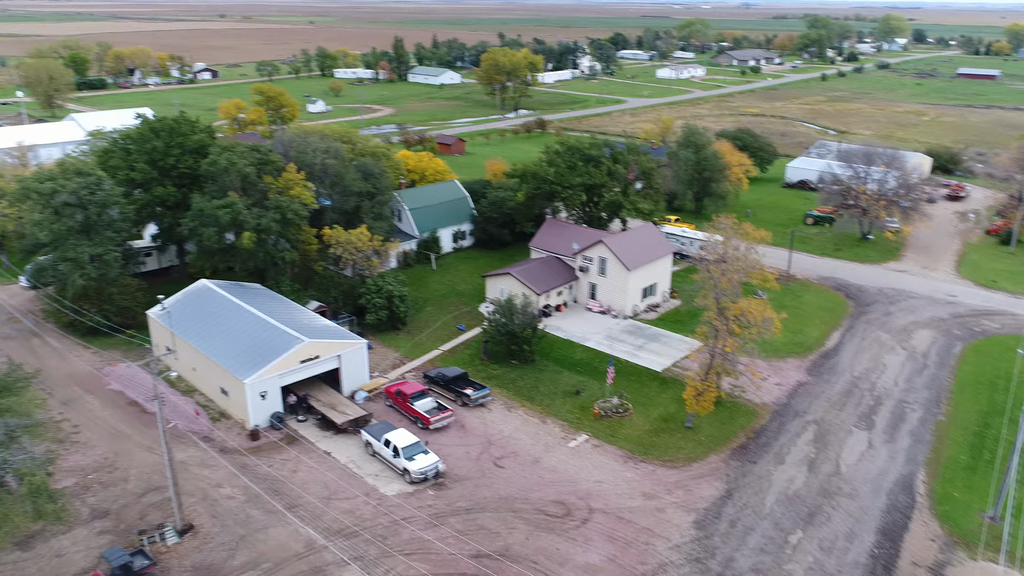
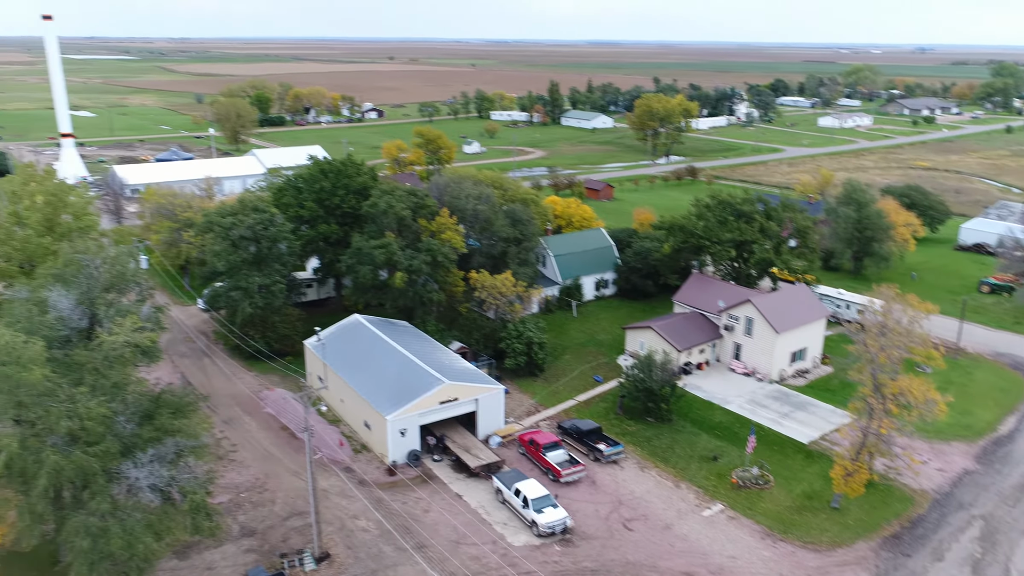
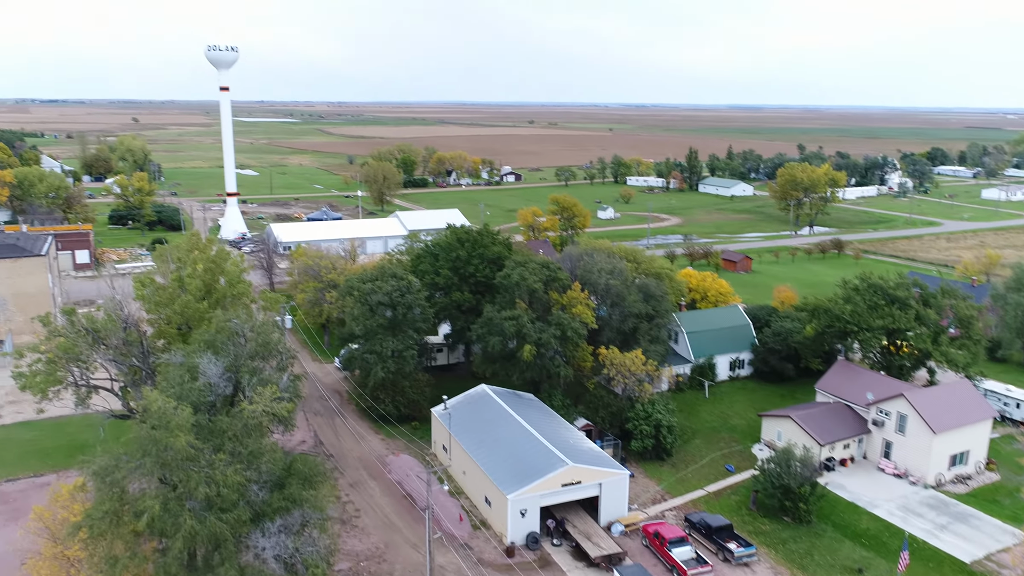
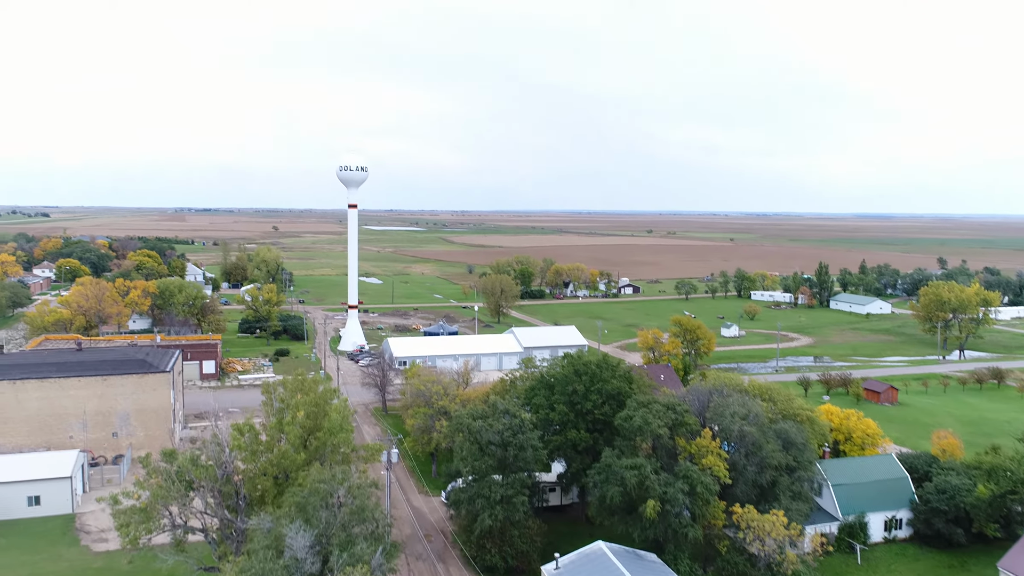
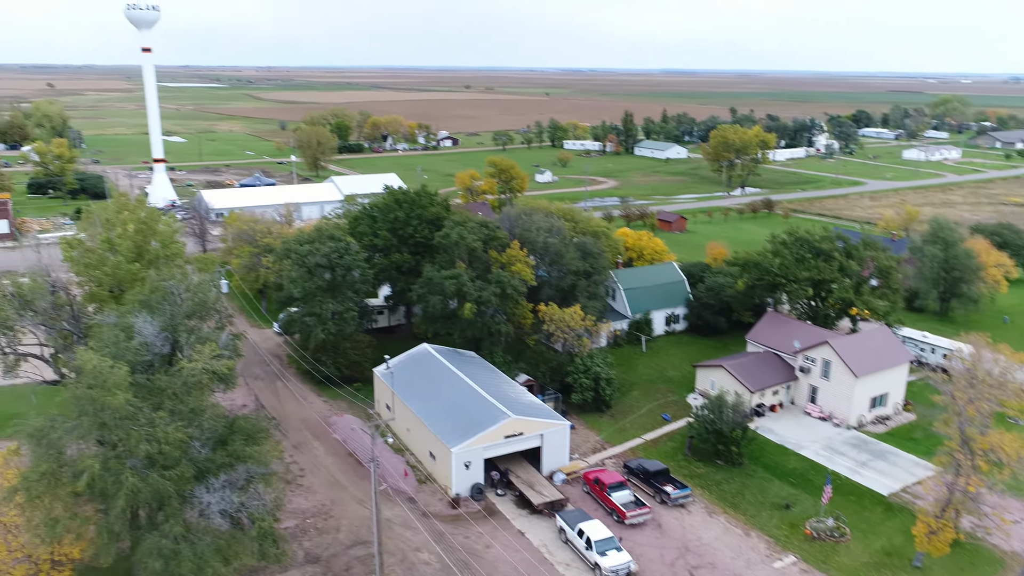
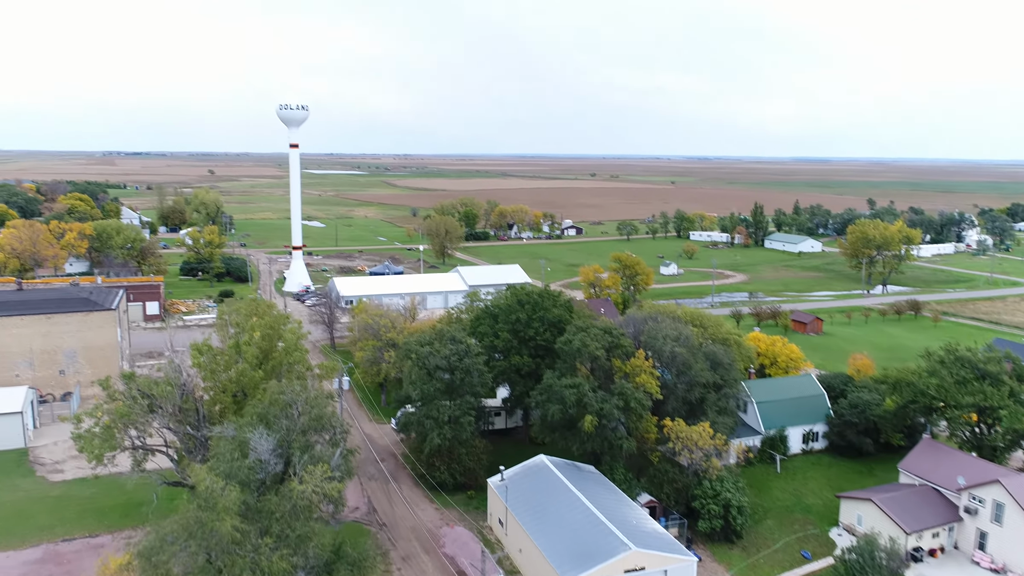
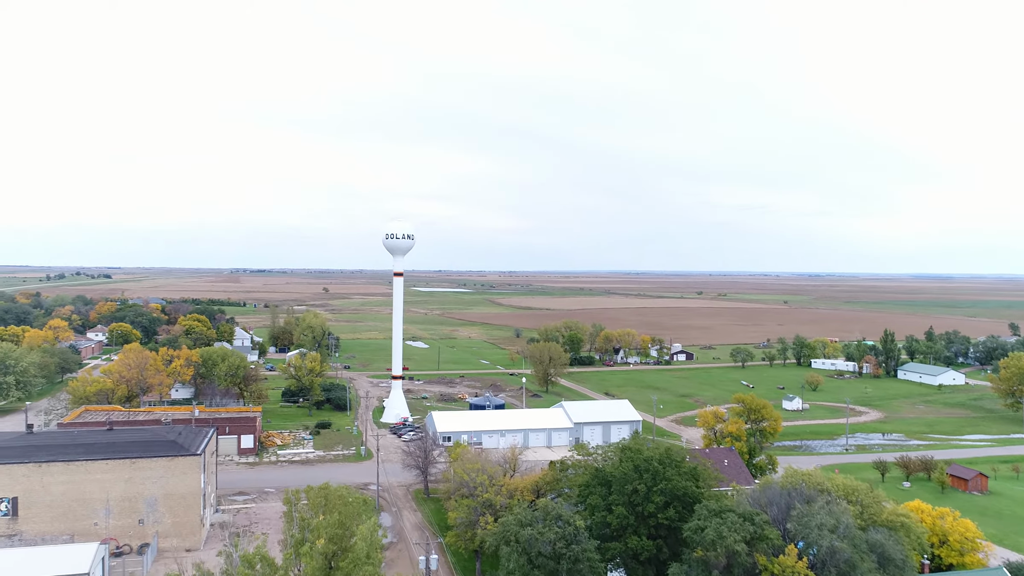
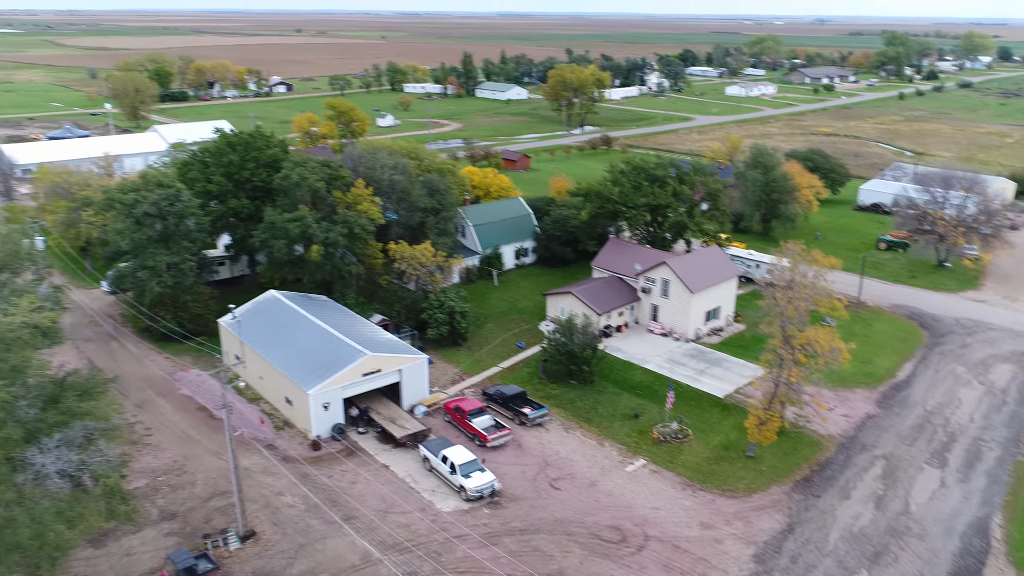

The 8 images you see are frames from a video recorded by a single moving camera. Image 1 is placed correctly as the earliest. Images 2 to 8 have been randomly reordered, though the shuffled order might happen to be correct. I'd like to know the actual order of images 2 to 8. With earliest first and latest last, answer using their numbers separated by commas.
8, 2, 5, 3, 6, 4, 7
